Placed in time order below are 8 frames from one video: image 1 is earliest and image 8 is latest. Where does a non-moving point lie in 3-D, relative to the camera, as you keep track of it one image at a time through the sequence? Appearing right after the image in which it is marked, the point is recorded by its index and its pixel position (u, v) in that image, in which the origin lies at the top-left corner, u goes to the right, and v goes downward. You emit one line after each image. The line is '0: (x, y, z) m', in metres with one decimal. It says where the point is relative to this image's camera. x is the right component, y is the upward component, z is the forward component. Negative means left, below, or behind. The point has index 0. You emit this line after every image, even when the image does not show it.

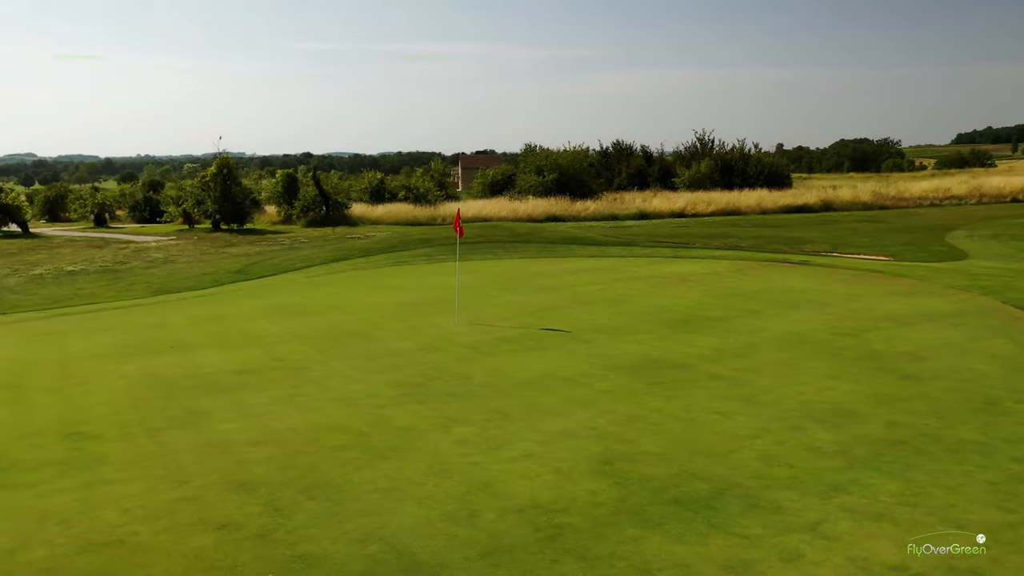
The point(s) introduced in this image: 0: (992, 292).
0: (+8.6, -0.1, +14.4) m
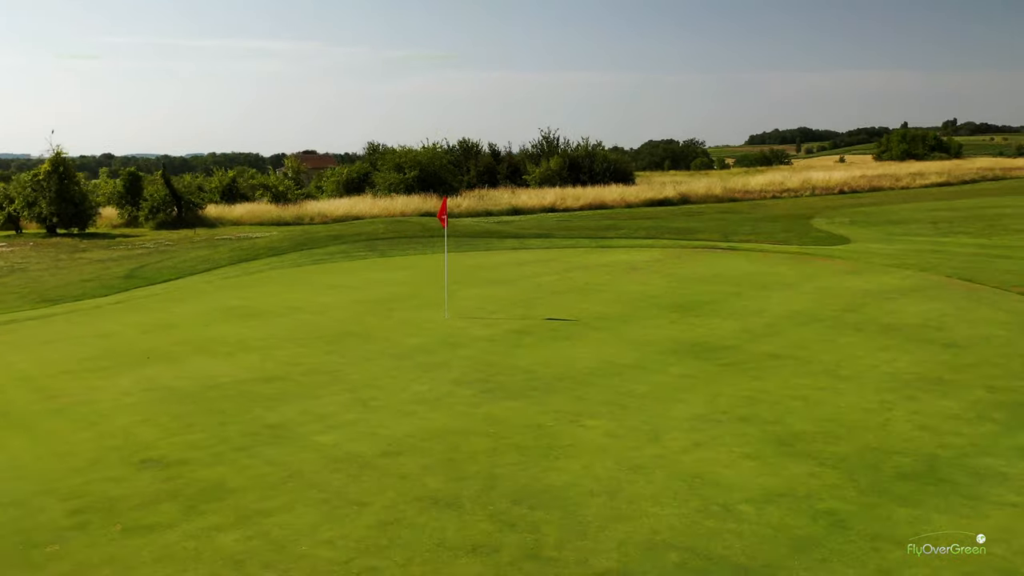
0: (+7.9, +0.4, +15.5) m
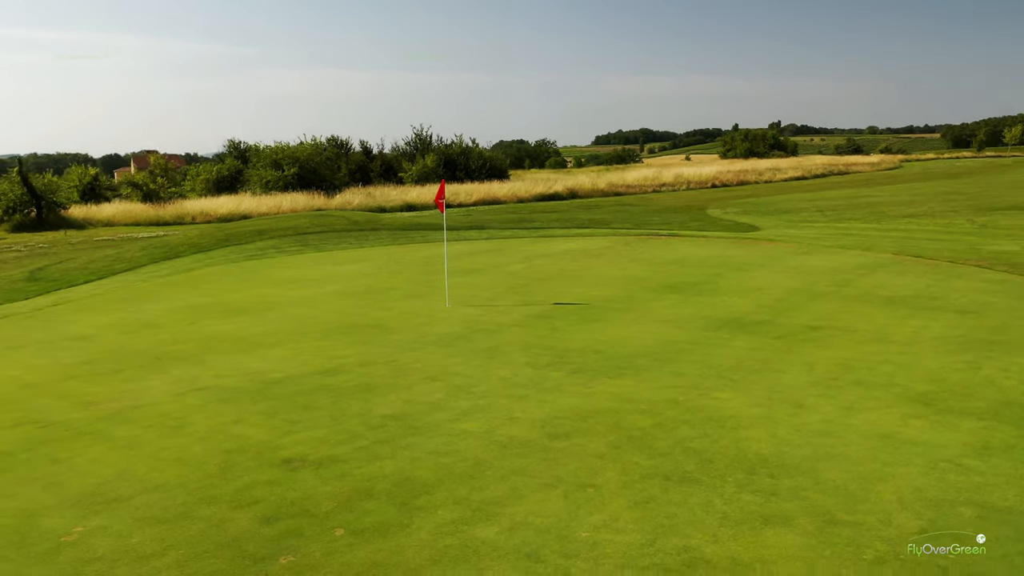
0: (+7.1, +0.8, +16.5) m
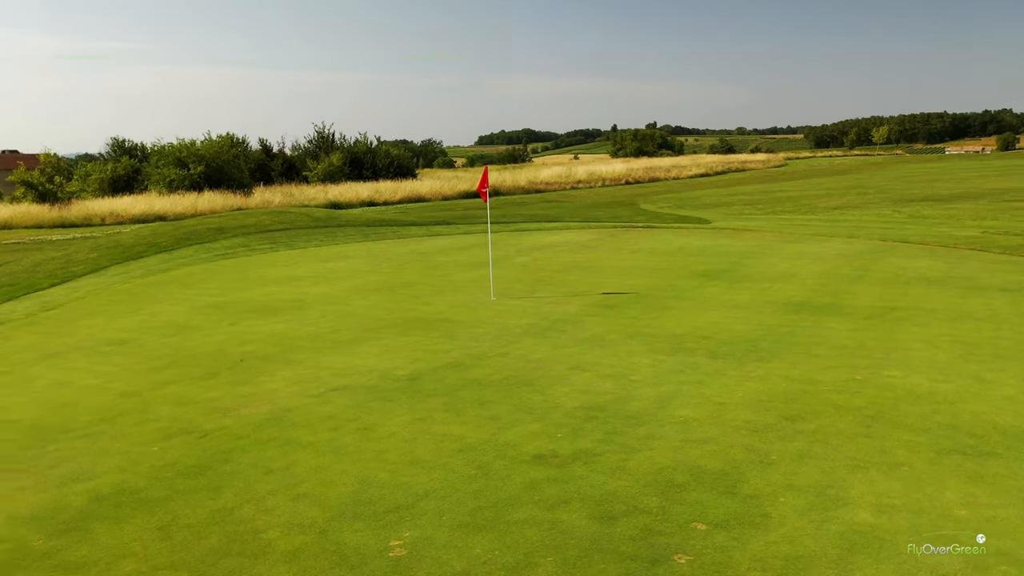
0: (+7.0, +1.1, +17.1) m
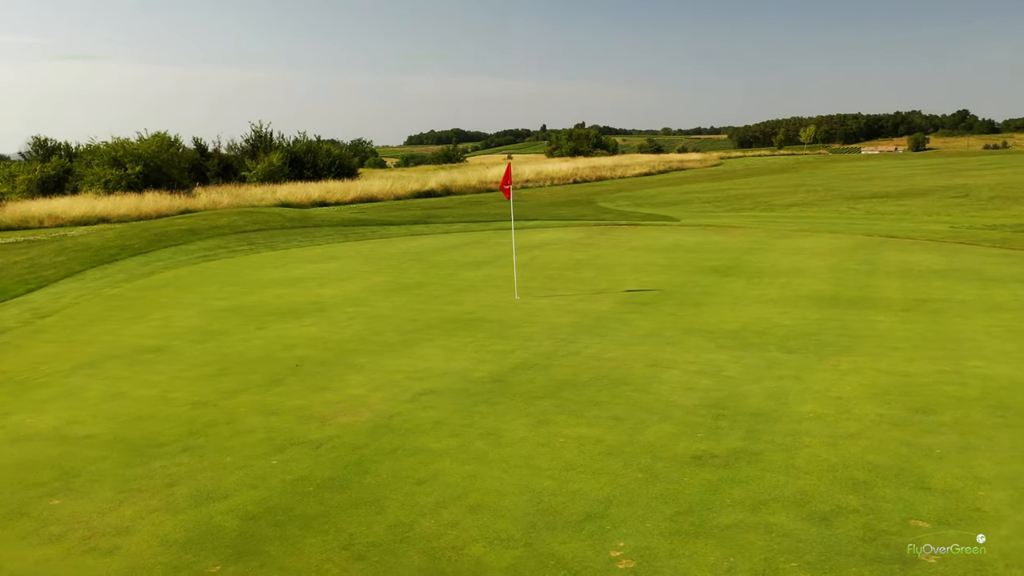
0: (+6.7, +1.2, +17.5) m
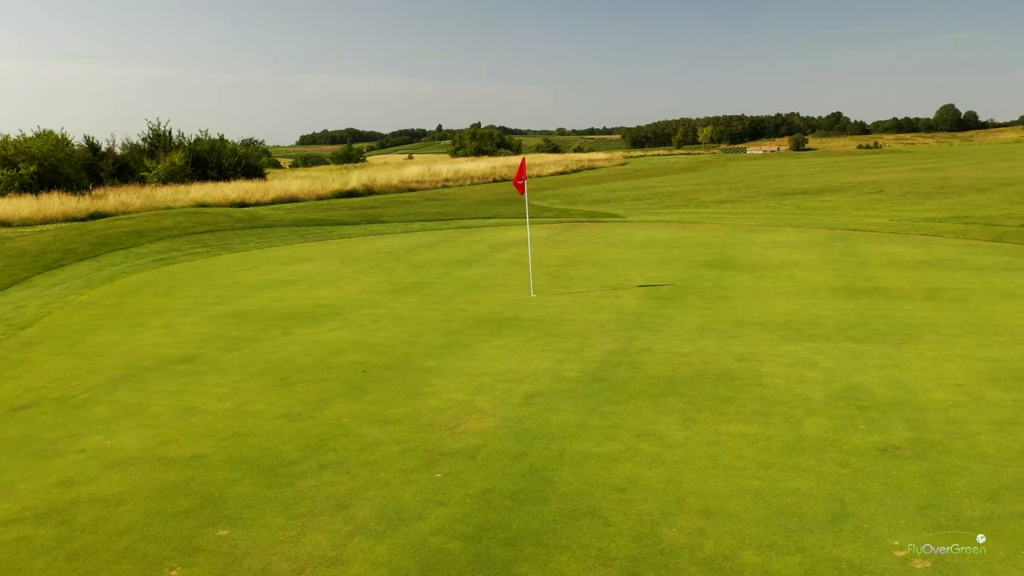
0: (+6.0, +1.4, +18.0) m
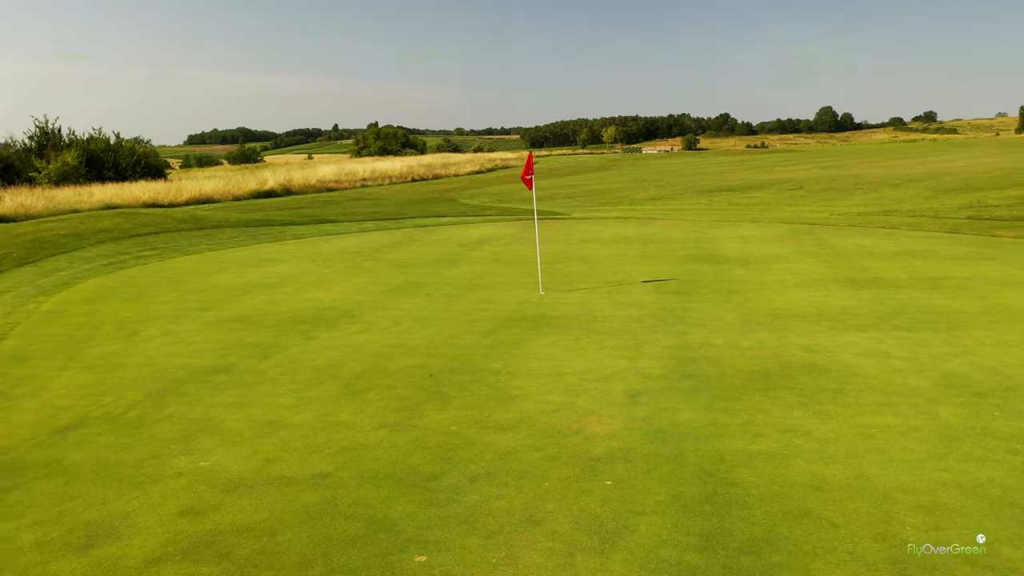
0: (+5.2, +1.5, +18.4) m
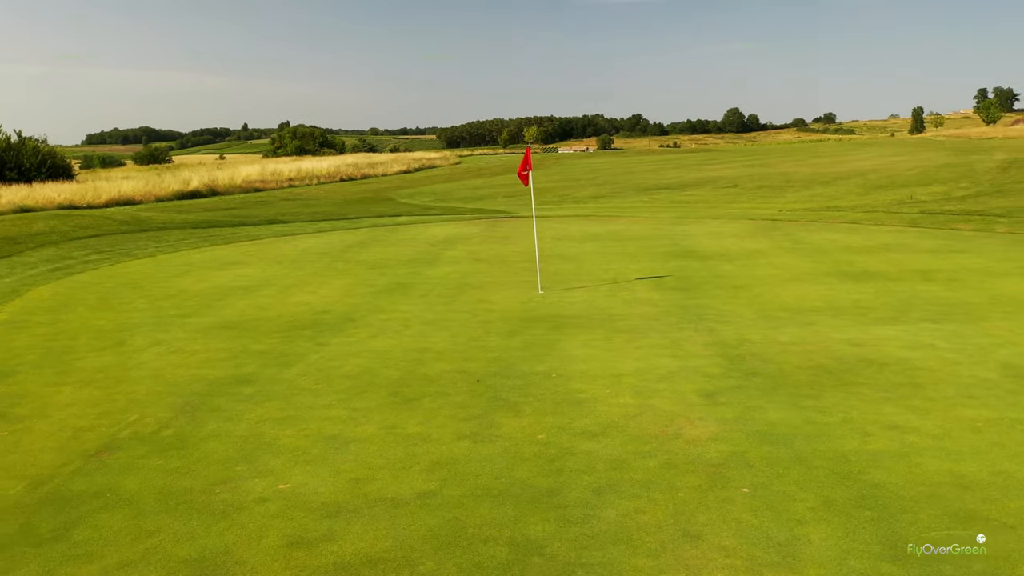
0: (+4.3, +1.6, +18.6) m
